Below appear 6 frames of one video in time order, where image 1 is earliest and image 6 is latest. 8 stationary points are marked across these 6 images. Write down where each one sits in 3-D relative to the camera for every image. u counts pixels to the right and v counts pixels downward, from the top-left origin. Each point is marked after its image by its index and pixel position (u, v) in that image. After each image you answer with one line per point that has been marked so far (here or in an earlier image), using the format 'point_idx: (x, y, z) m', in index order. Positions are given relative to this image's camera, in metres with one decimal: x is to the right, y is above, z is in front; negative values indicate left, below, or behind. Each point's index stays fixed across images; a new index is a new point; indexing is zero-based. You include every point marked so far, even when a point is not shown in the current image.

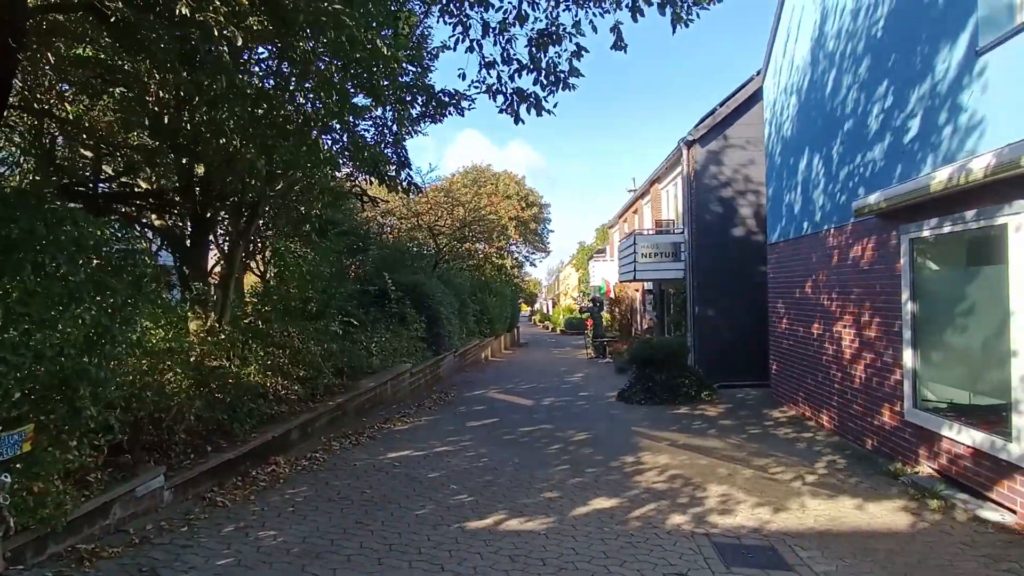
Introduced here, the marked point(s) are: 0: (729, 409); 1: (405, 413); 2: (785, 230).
0: (+3.9, -2.2, +10.7) m
1: (-1.9, -2.2, +10.4) m
2: (+4.9, +1.0, +10.6) m
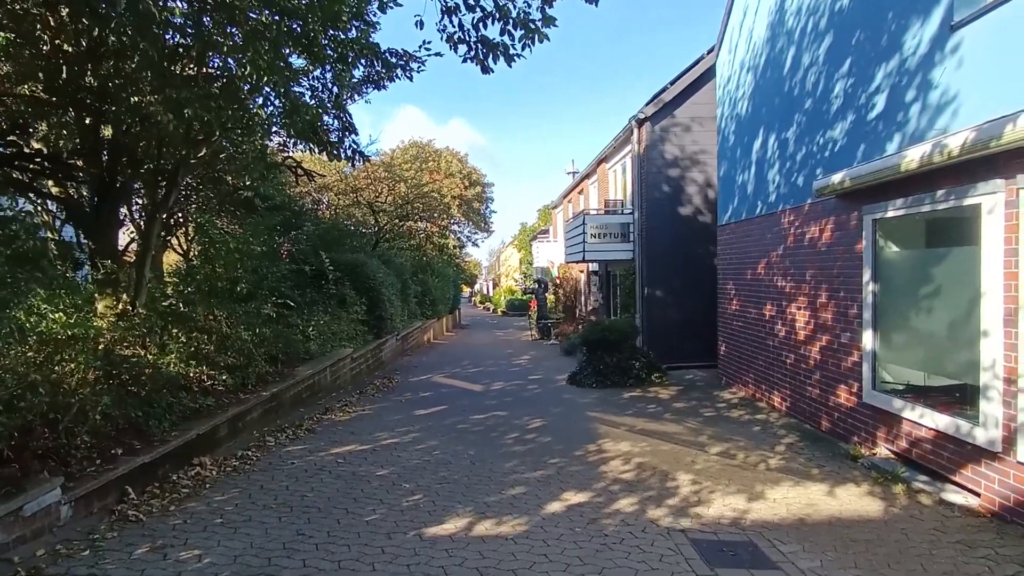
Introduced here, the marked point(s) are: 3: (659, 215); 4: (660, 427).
0: (+3.0, -1.9, +10.7) m
1: (-2.7, -1.9, +9.7) m
2: (+4.0, +1.4, +10.5) m
3: (+3.3, +1.6, +13.2) m
4: (+2.0, -1.9, +8.0) m
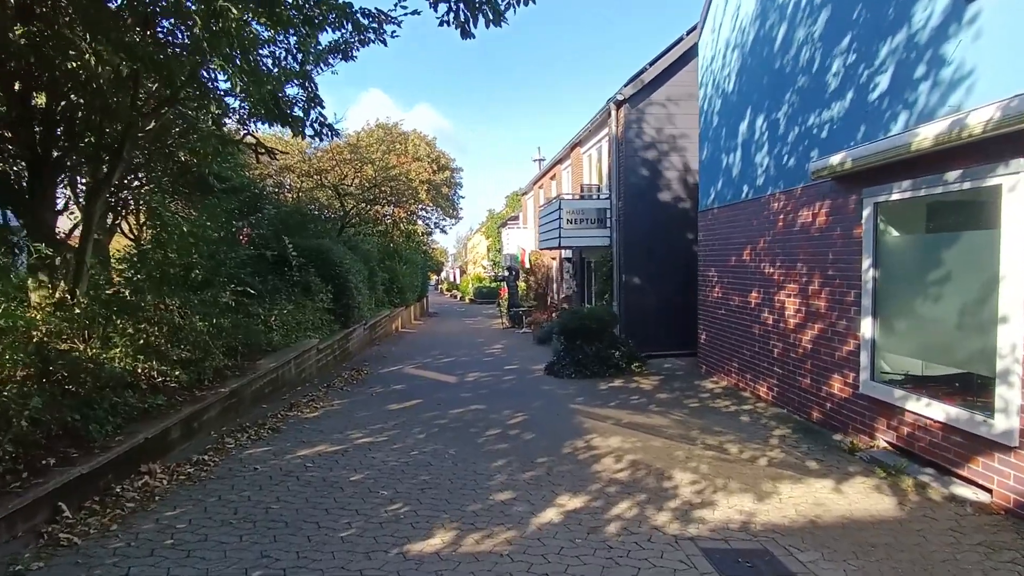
0: (+2.6, -1.6, +10.4) m
1: (-3.1, -1.7, +9.1) m
2: (+3.6, +1.6, +10.2) m
3: (+2.8, +1.9, +12.9) m
4: (+1.7, -1.7, +7.6) m
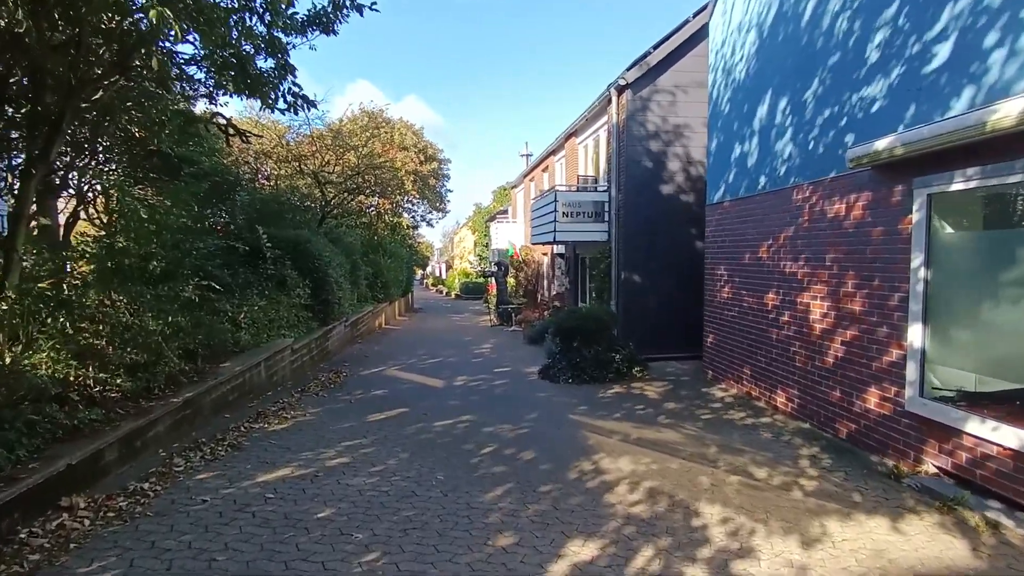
0: (+2.5, -1.6, +9.6) m
1: (-3.1, -1.6, +8.2) m
2: (+3.5, +1.6, +9.4) m
3: (+2.6, +2.0, +12.1) m
4: (+1.7, -1.7, +6.8) m
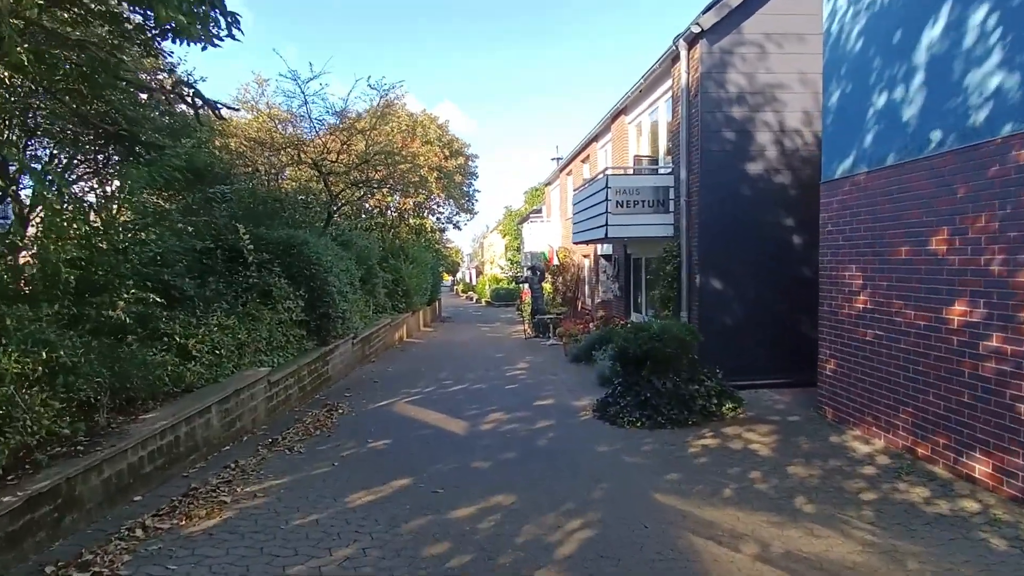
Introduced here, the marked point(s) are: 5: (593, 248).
0: (+3.1, -1.7, +6.8) m
1: (-2.6, -1.7, +5.7) m
2: (+4.0, +1.5, +6.6) m
3: (+3.3, +1.8, +9.3) m
4: (+2.1, -1.8, +4.1) m
5: (+2.4, +1.2, +17.5) m
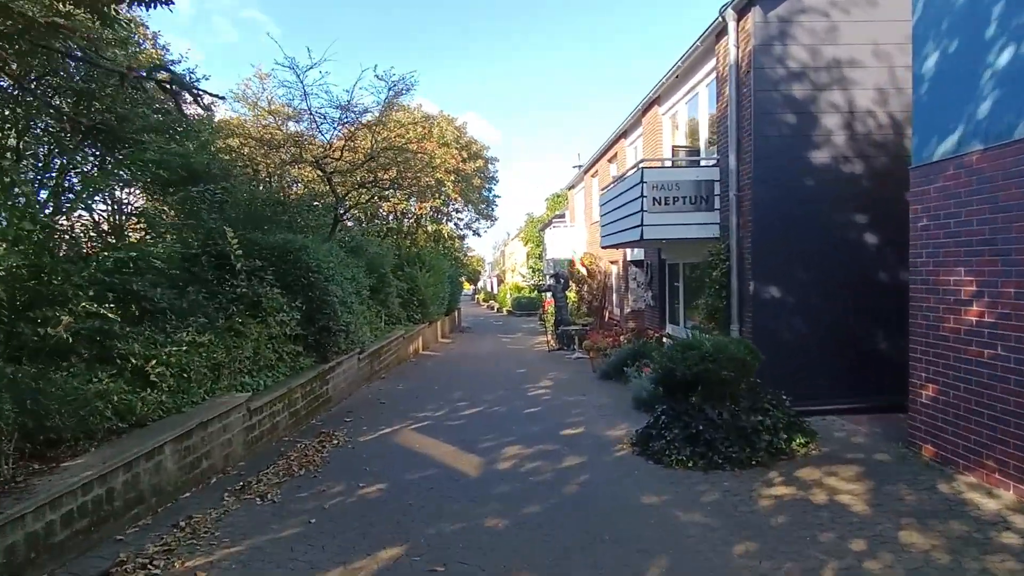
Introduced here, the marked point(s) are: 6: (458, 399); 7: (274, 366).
0: (+3.3, -1.8, +5.4) m
1: (-2.5, -1.8, +4.5) m
2: (+4.2, +1.4, +5.2) m
3: (+3.6, +1.7, +8.0) m
4: (+2.2, -1.8, +2.7) m
5: (+3.0, +0.9, +16.1) m
6: (-1.0, -2.0, +10.4) m
7: (-3.3, -1.1, +8.3) m
